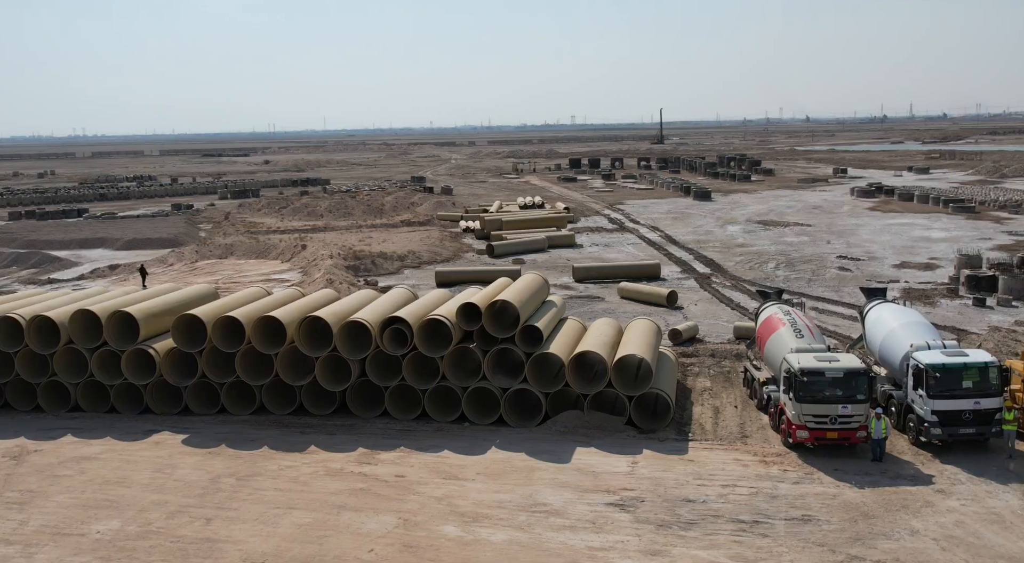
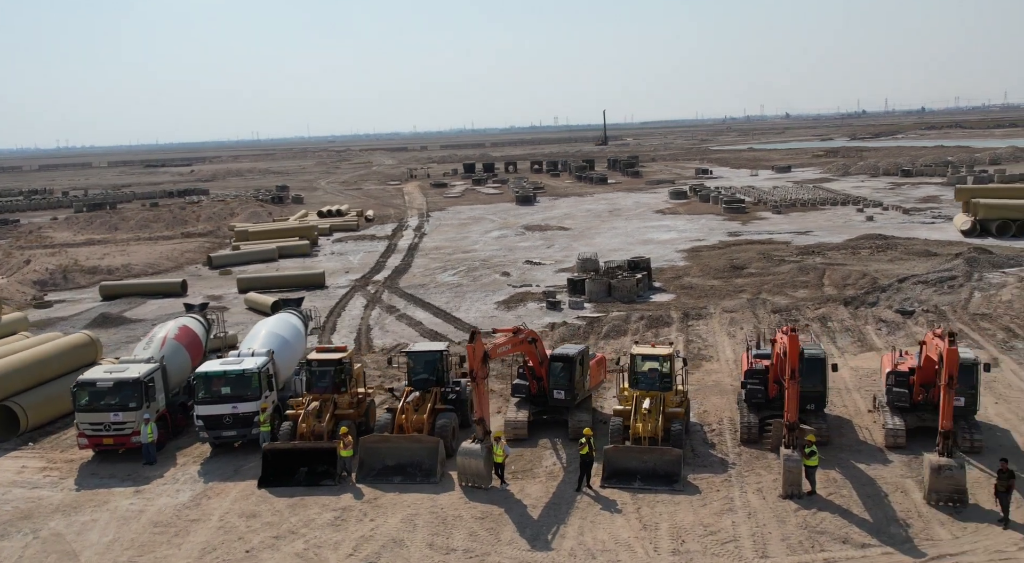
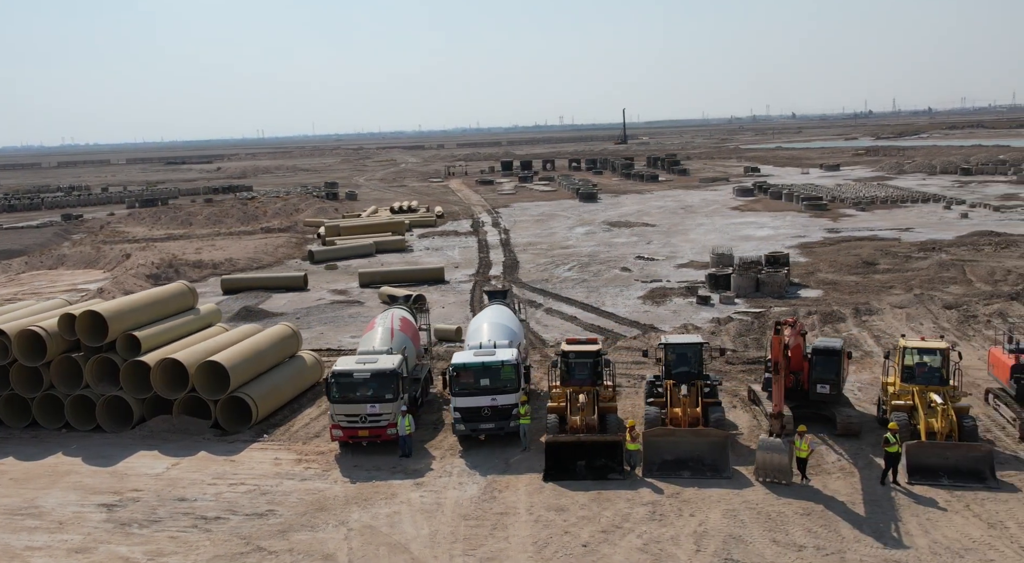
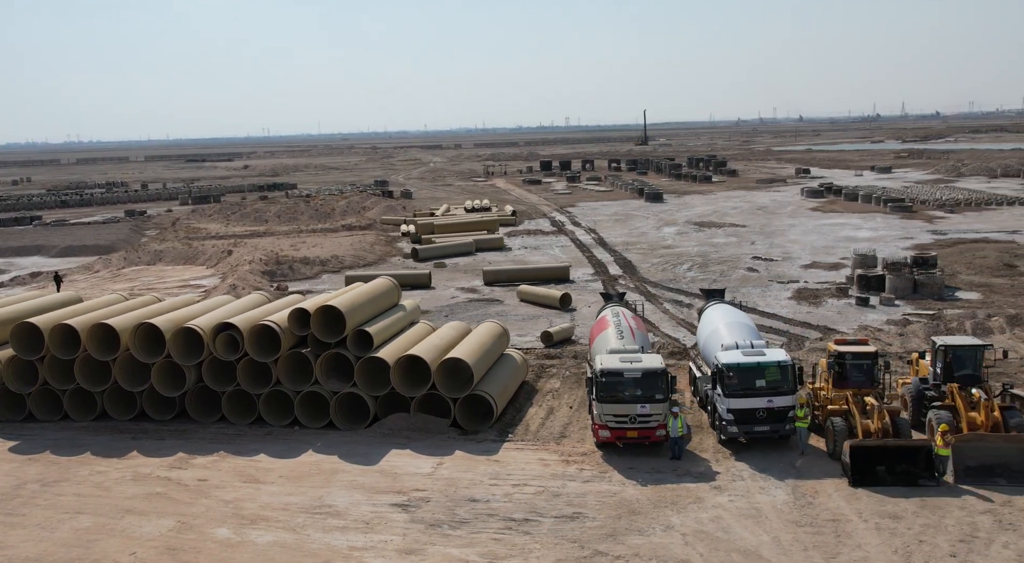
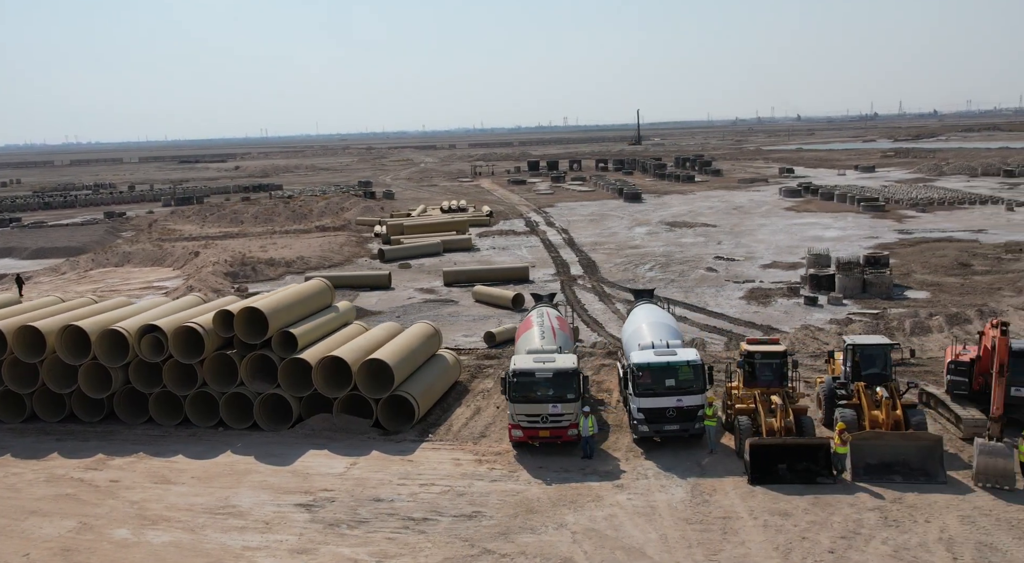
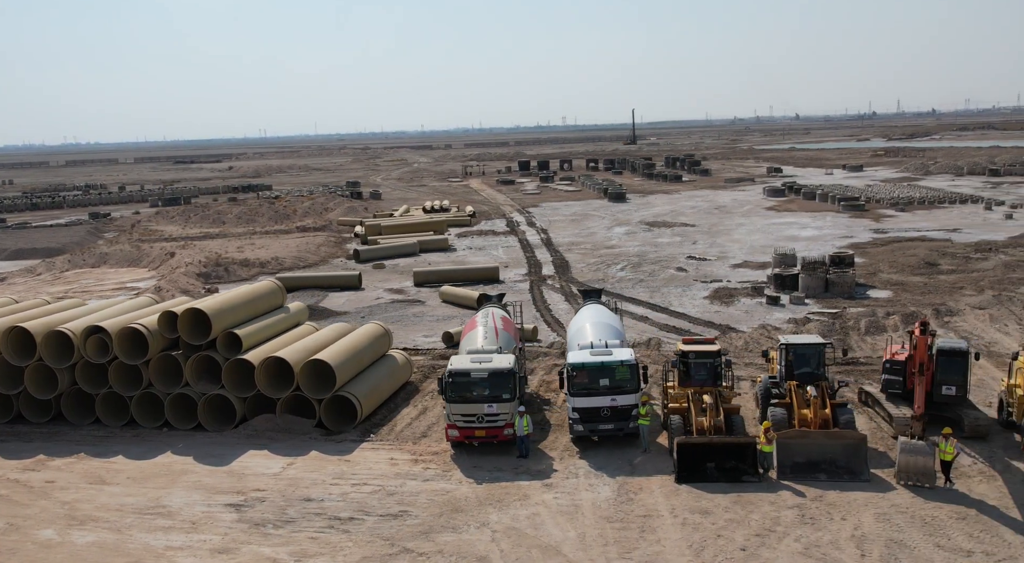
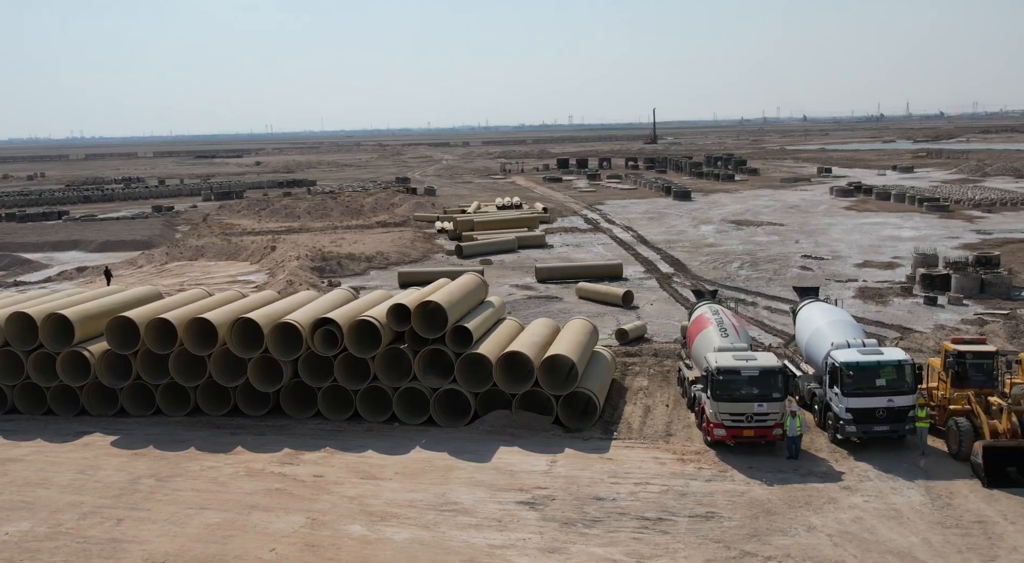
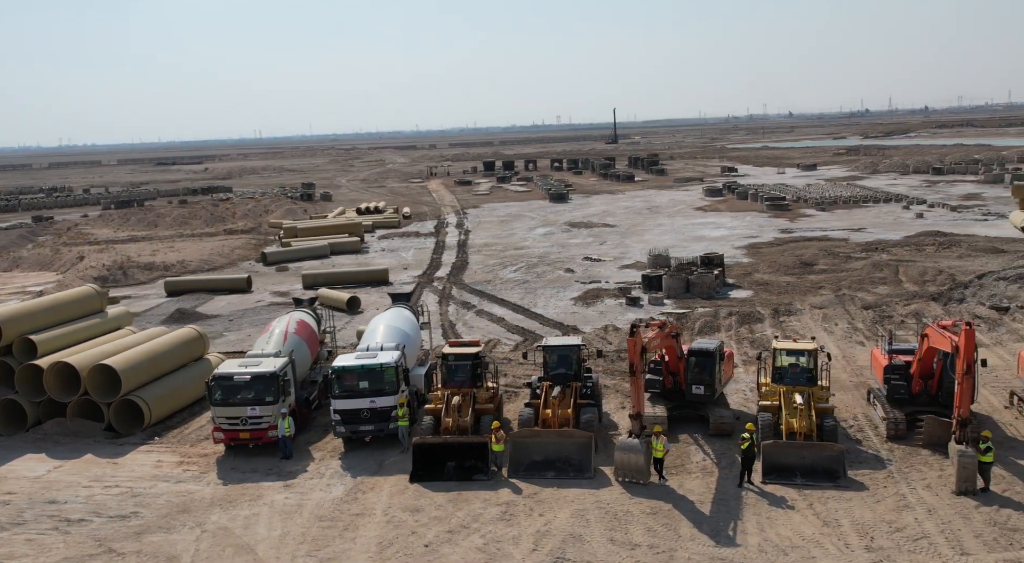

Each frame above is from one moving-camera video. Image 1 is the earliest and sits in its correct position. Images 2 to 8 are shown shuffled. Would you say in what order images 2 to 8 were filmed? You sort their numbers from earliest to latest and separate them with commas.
7, 4, 5, 6, 3, 8, 2
